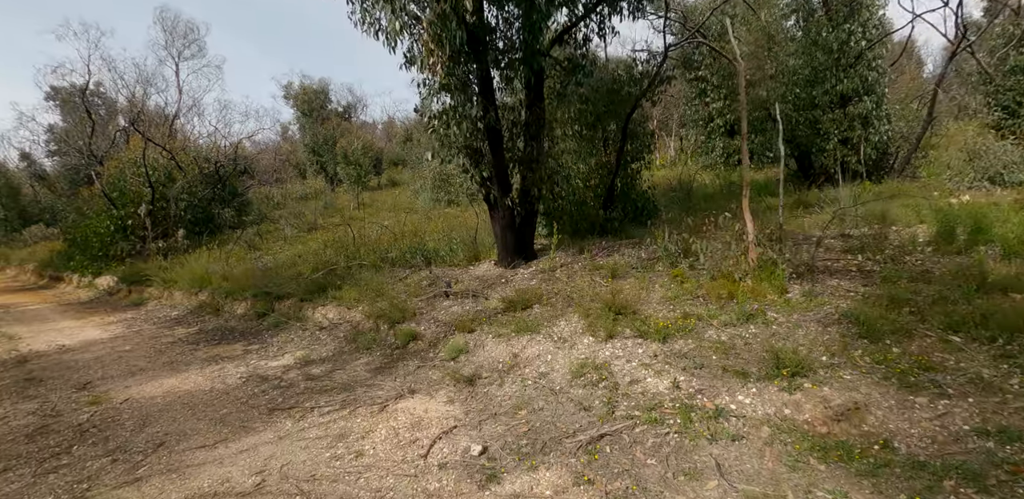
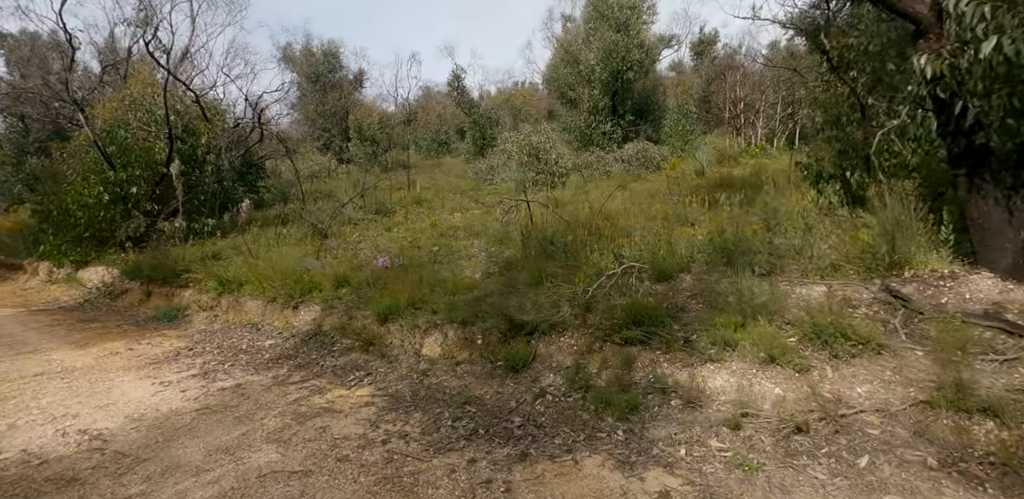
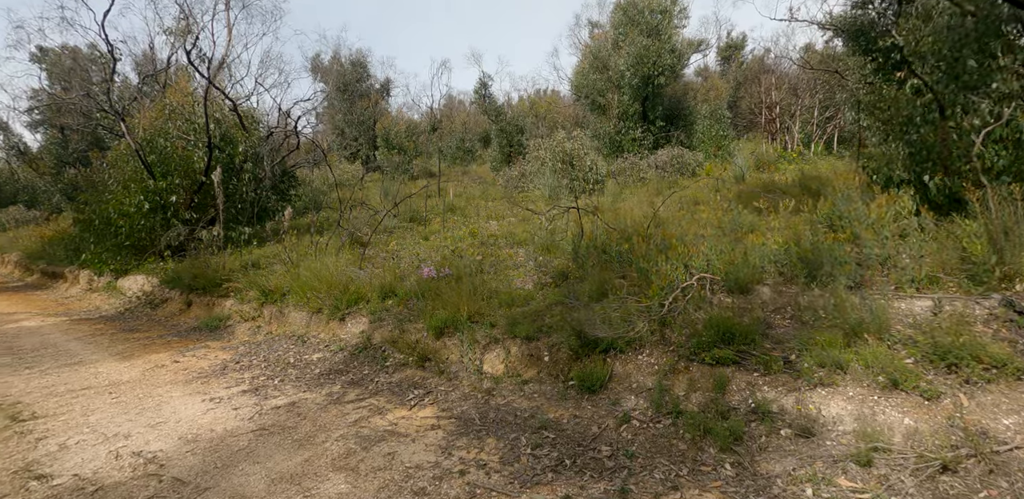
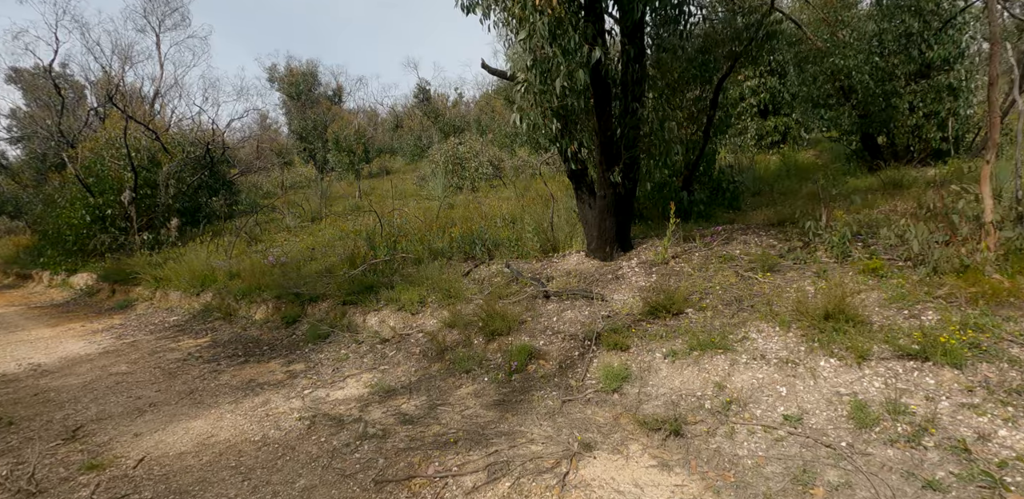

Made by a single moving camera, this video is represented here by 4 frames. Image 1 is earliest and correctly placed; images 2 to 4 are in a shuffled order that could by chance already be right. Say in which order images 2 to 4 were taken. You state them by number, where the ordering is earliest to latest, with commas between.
4, 2, 3
